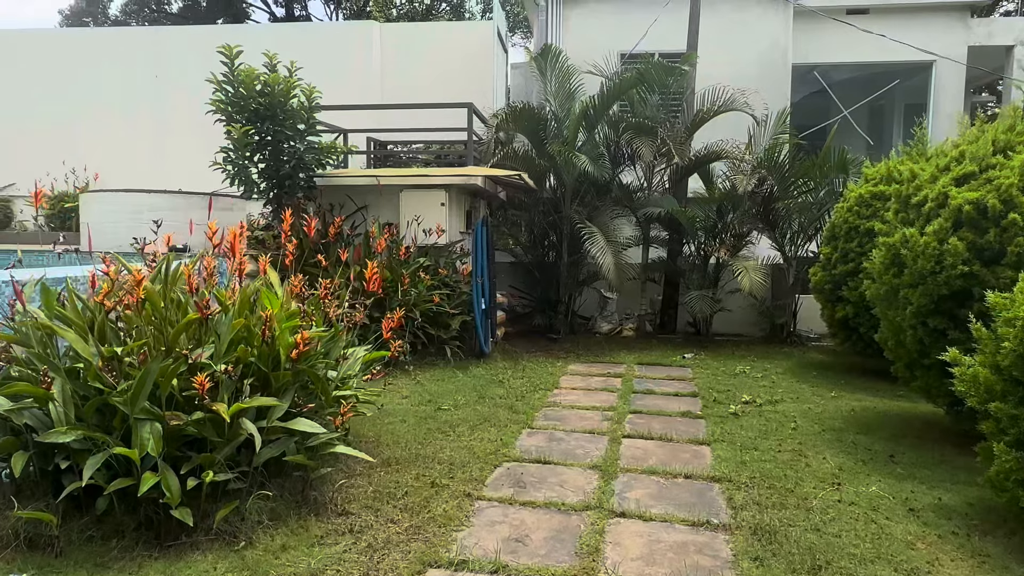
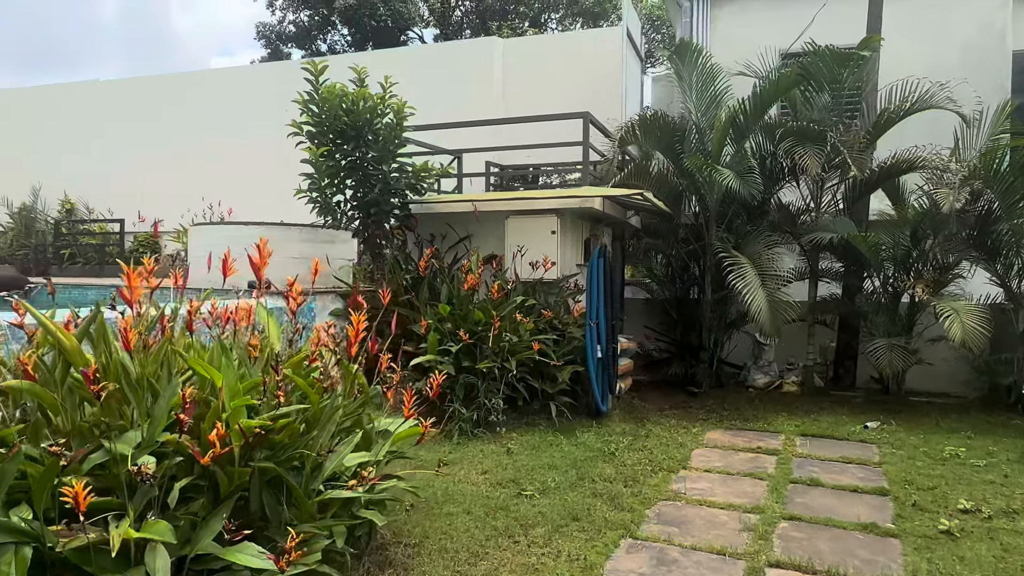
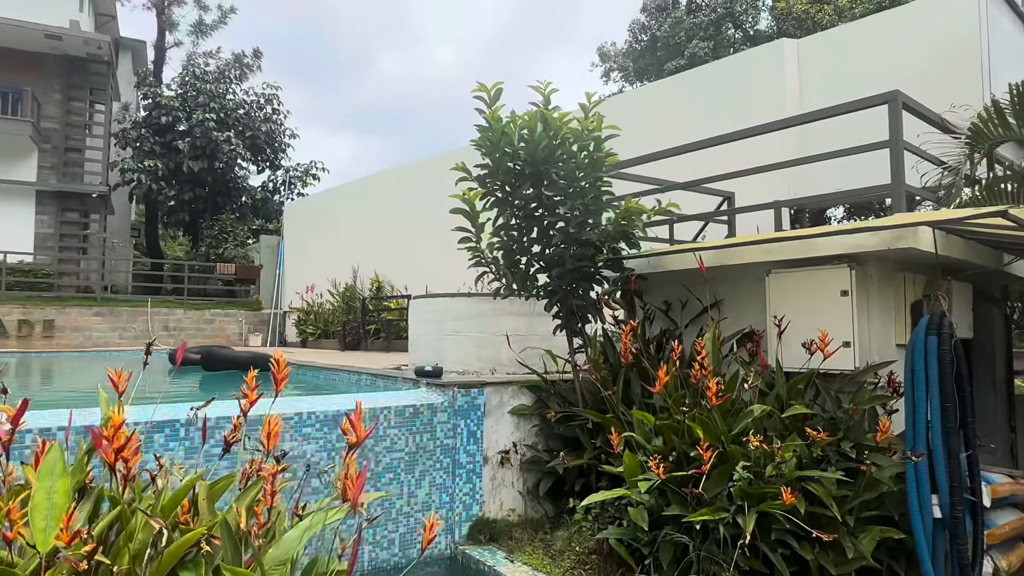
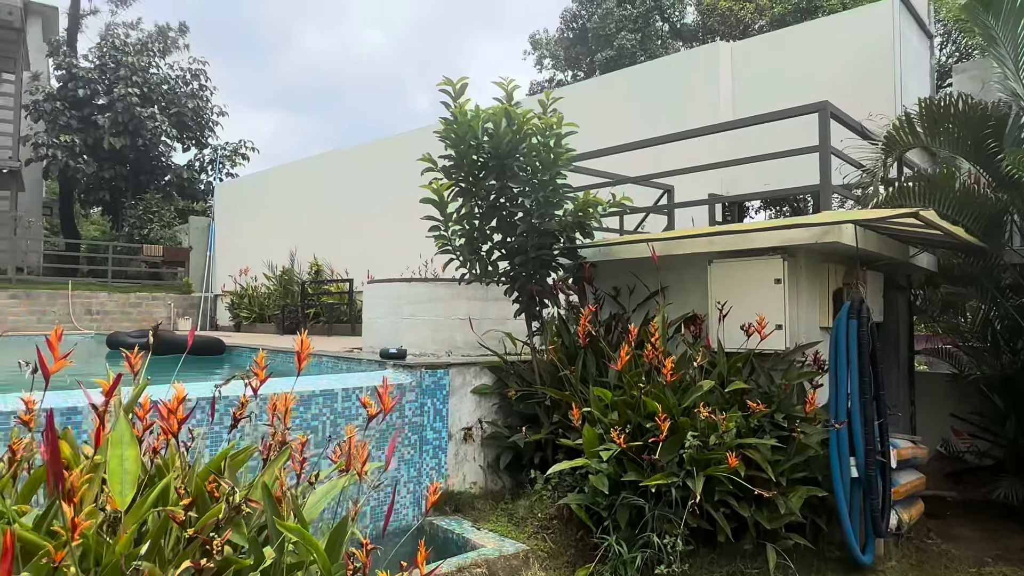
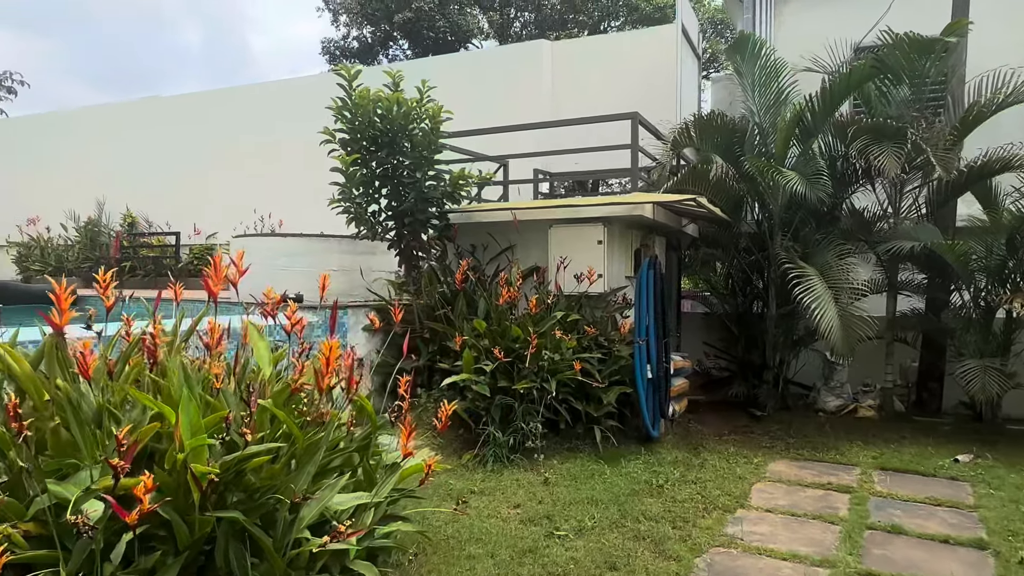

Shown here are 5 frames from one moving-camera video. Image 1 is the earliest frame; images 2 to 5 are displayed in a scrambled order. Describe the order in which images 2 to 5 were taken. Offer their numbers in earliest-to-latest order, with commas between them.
2, 5, 4, 3
